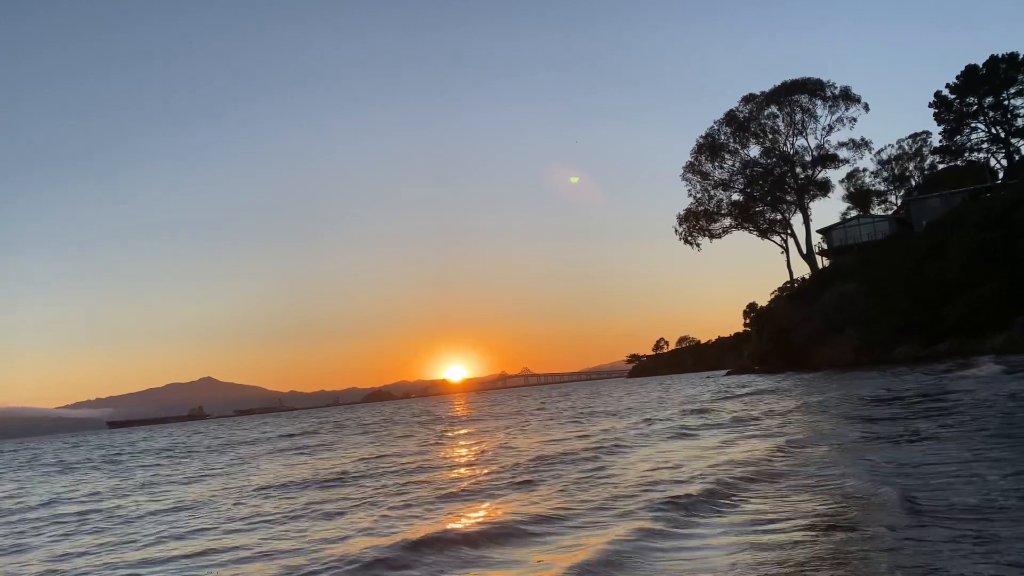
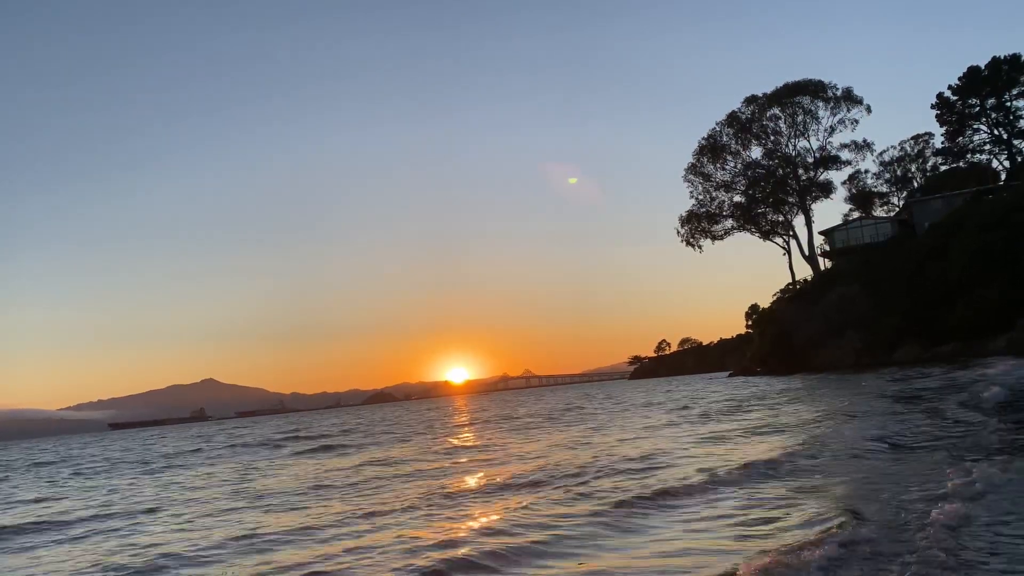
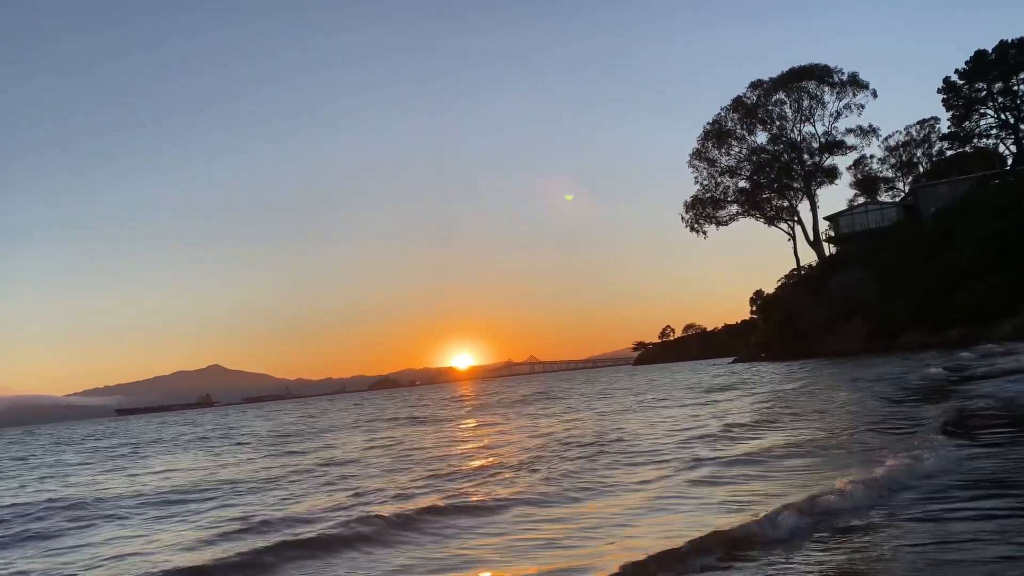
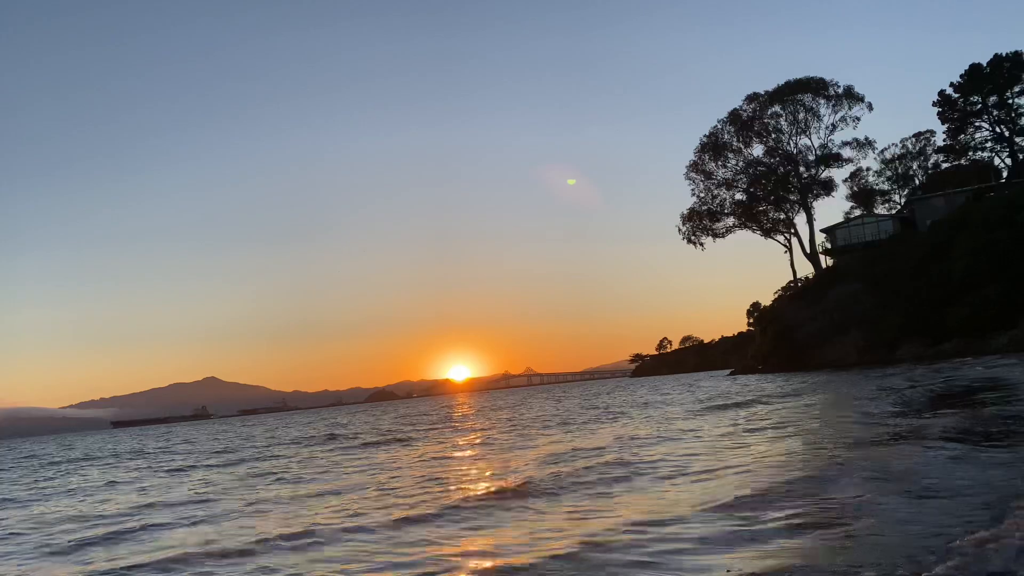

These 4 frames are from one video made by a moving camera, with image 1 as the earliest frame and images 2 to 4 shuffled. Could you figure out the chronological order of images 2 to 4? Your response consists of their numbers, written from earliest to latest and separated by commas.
2, 4, 3
